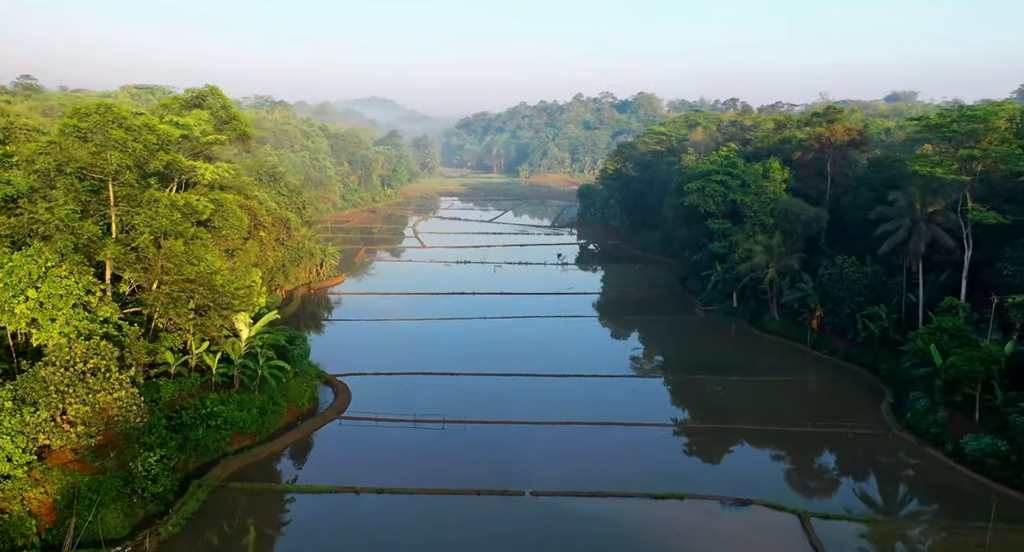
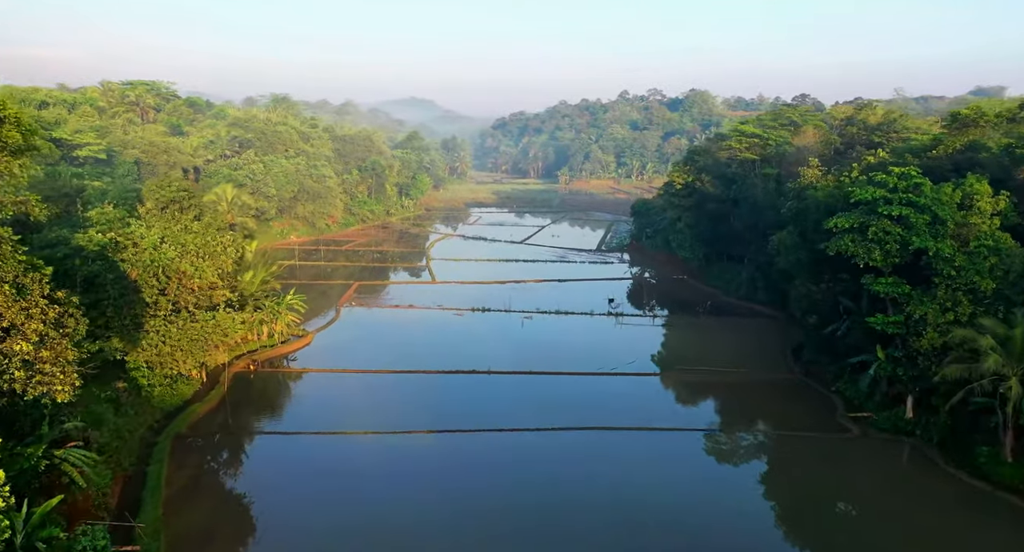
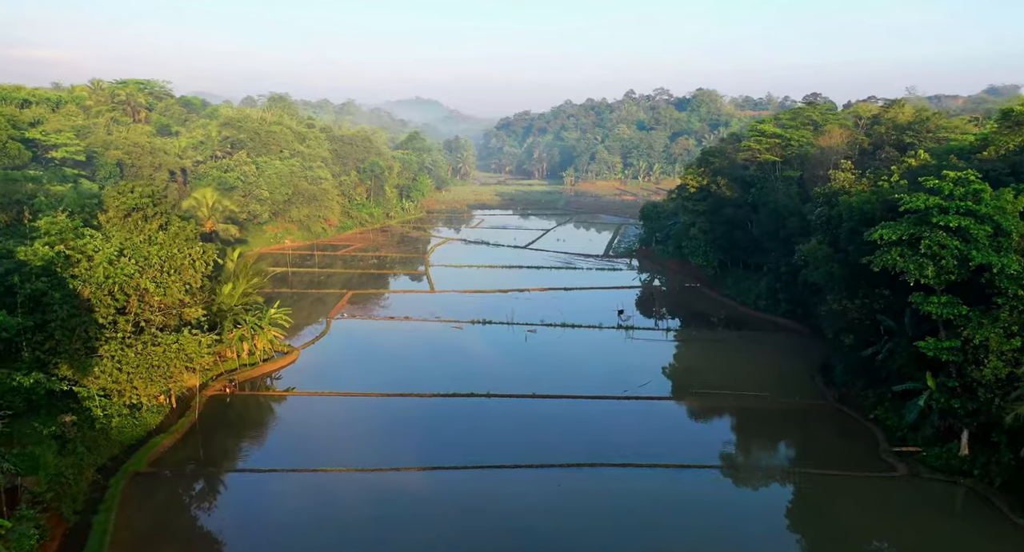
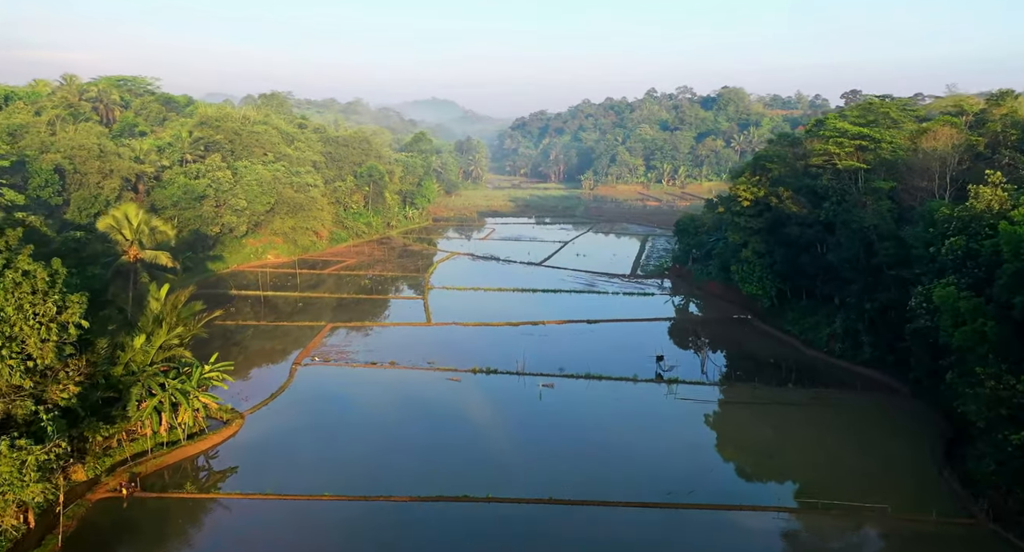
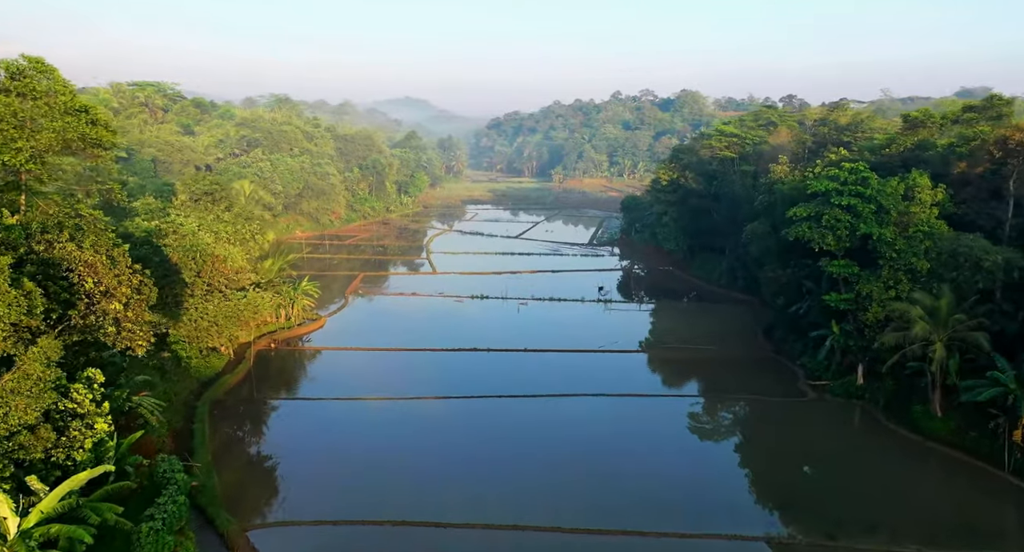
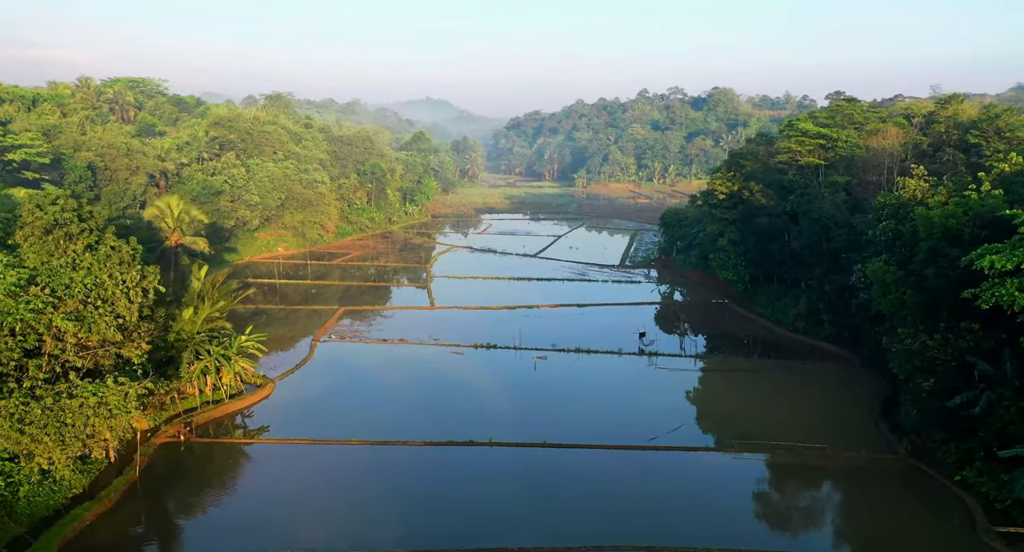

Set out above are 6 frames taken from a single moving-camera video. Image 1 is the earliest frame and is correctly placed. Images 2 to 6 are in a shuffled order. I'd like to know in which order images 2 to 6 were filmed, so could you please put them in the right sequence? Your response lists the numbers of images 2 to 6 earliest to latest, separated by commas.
5, 2, 3, 6, 4
